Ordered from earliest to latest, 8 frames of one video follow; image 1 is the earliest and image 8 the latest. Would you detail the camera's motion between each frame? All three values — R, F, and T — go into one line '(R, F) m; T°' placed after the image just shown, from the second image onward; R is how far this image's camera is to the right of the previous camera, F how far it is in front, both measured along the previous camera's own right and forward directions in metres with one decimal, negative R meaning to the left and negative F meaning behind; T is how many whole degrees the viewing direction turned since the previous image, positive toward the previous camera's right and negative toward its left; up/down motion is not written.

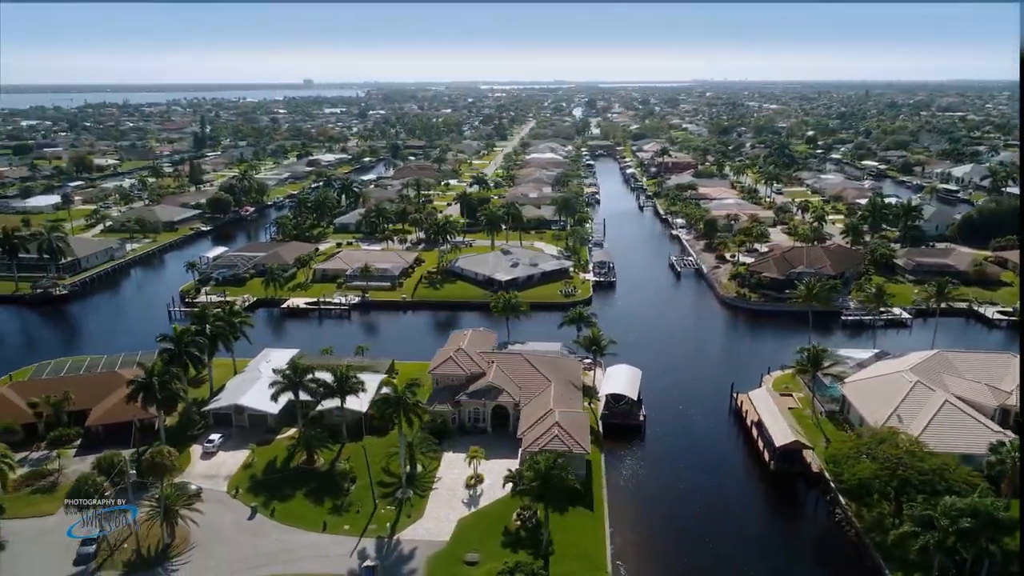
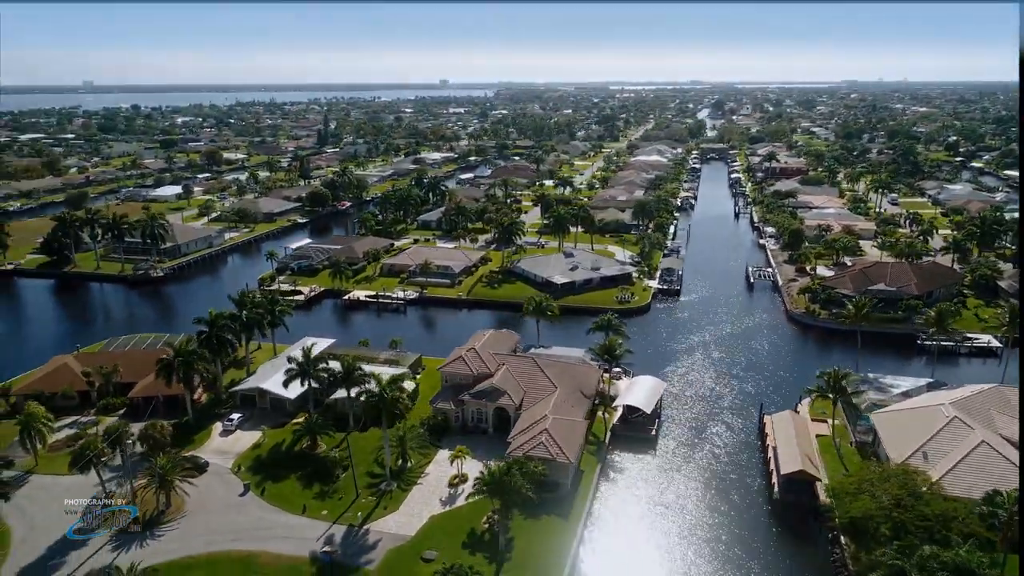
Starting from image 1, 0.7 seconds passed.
(+7.3, +0.7) m; -10°
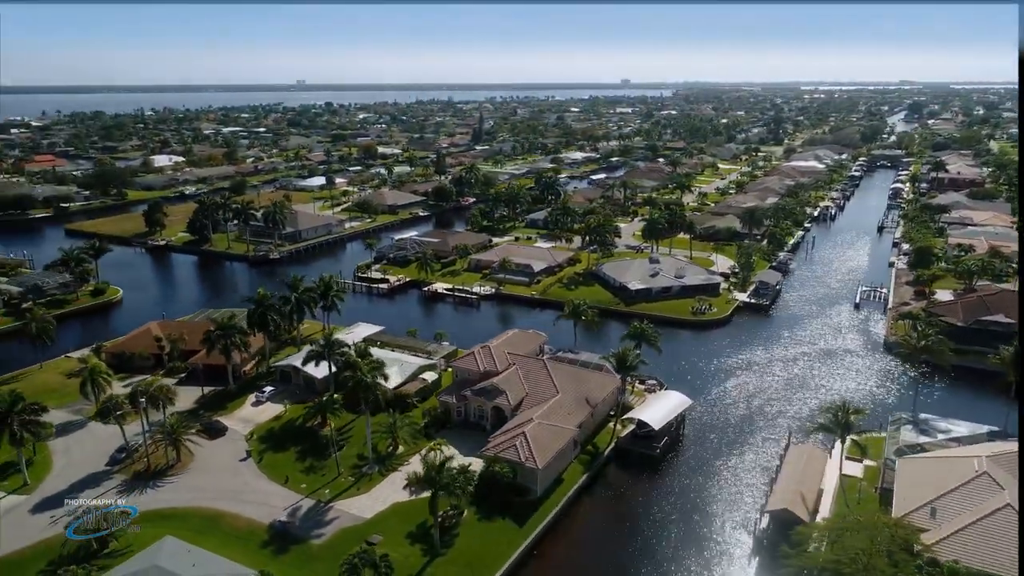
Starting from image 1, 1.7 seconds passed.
(+10.2, +1.3) m; -13°
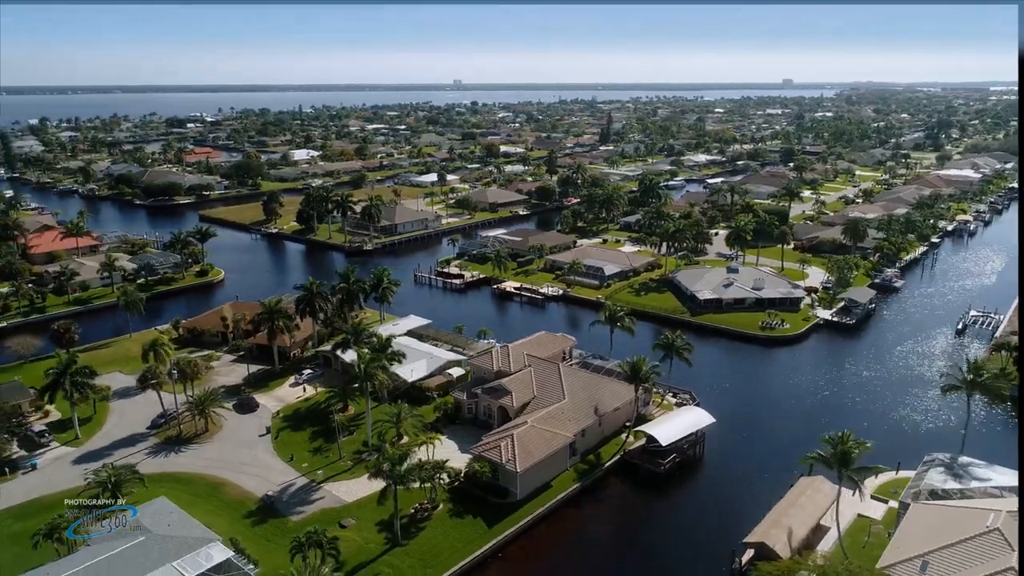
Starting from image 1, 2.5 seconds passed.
(+8.1, +0.9) m; -11°
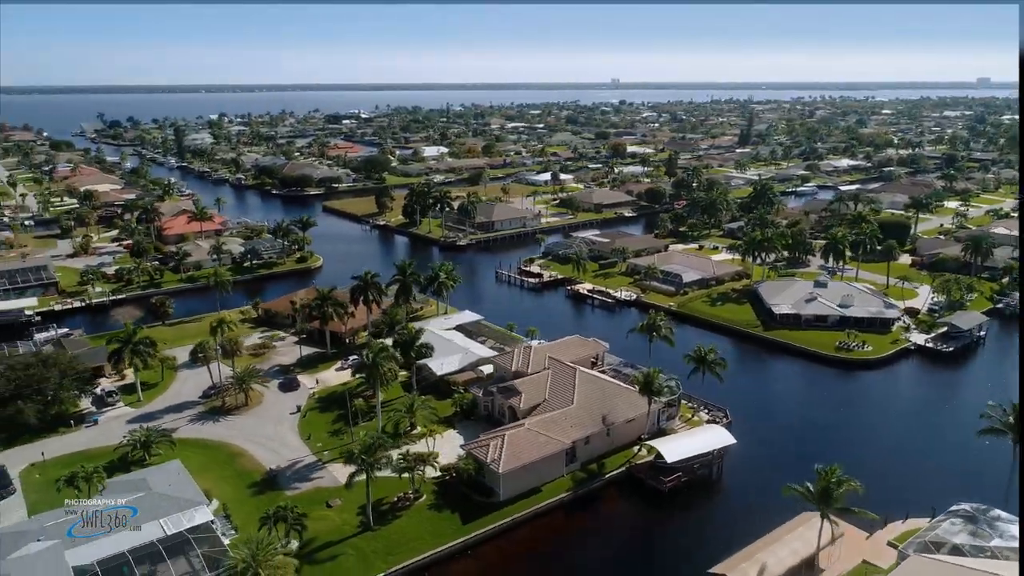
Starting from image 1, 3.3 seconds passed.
(+8.2, +0.8) m; -12°
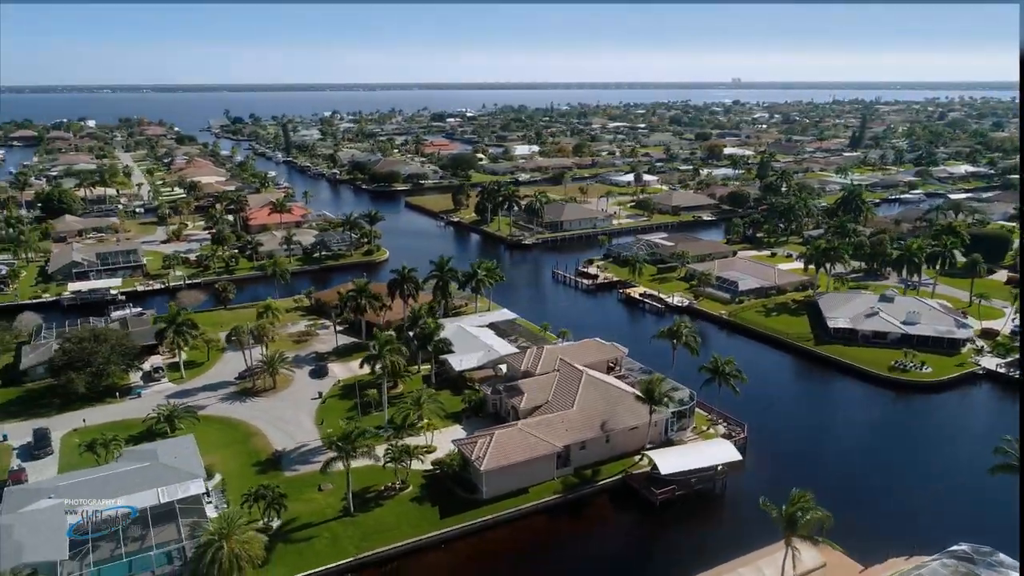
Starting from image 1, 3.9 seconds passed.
(+6.3, +0.5) m; -9°
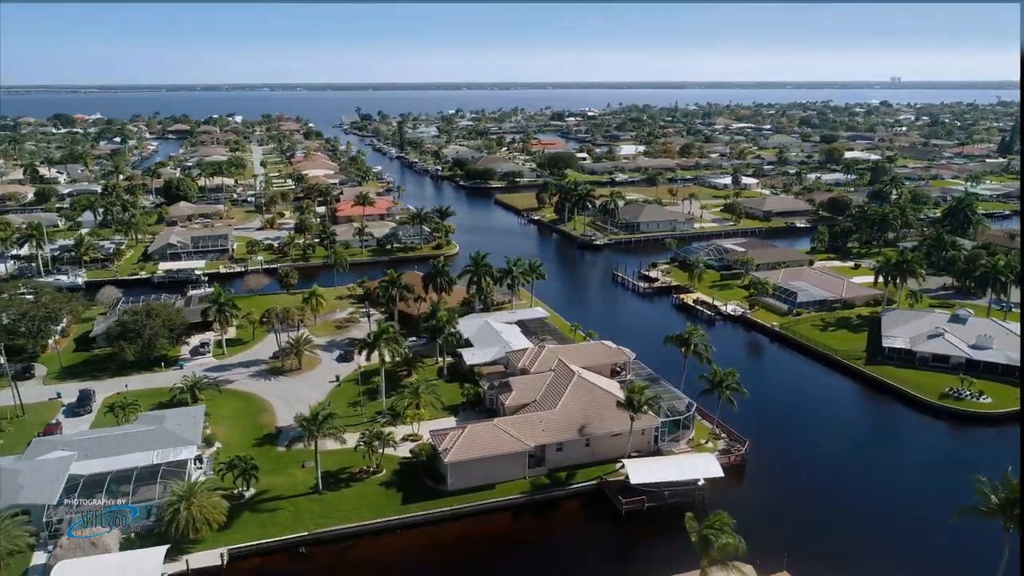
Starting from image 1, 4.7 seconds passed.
(+8.4, +0.5) m; -10°
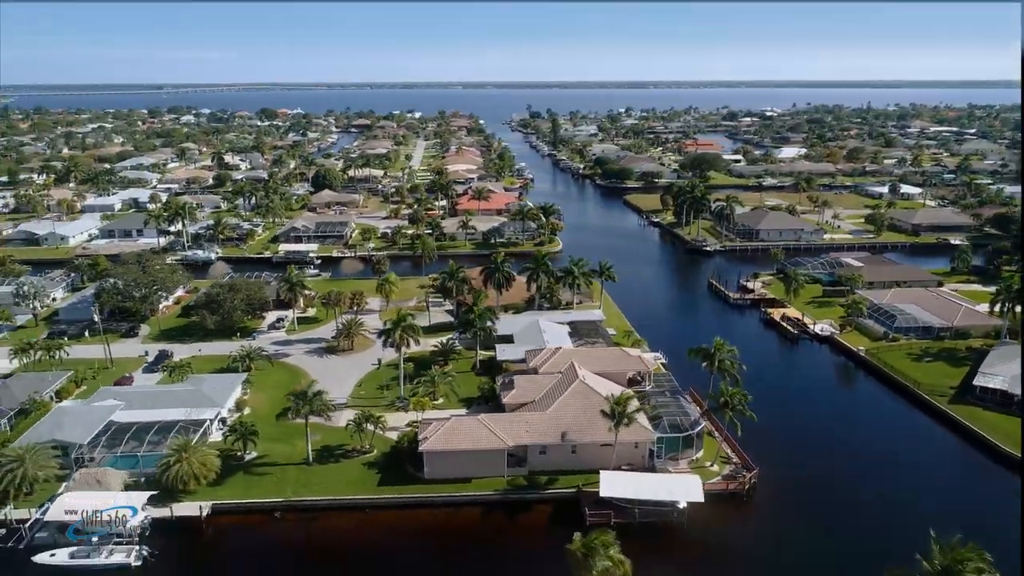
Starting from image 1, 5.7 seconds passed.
(+10.5, +1.4) m; -14°
